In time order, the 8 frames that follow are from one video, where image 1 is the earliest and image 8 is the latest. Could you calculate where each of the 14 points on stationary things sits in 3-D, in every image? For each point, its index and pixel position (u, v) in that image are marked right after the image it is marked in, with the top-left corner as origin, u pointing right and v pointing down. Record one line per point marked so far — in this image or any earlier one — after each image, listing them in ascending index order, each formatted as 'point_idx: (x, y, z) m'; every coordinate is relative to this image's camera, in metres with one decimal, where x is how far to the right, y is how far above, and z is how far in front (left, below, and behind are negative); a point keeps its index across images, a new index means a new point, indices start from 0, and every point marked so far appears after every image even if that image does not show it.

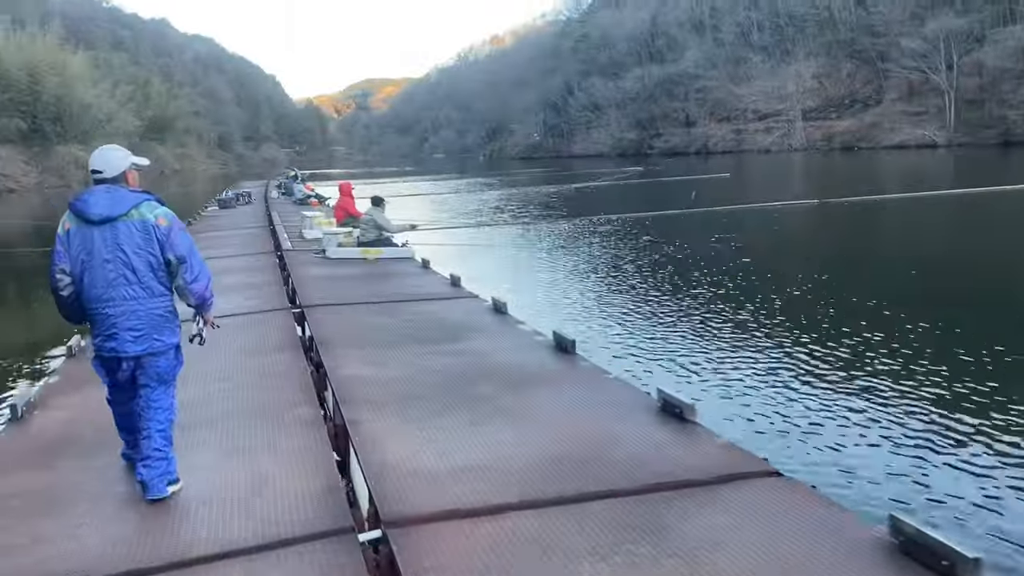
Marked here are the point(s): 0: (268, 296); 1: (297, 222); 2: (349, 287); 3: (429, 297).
0: (-2.2, -0.1, +7.8) m
1: (-3.7, +1.1, +14.9) m
2: (-1.6, 0.0, +8.1) m
3: (-0.7, -0.1, +7.3) m
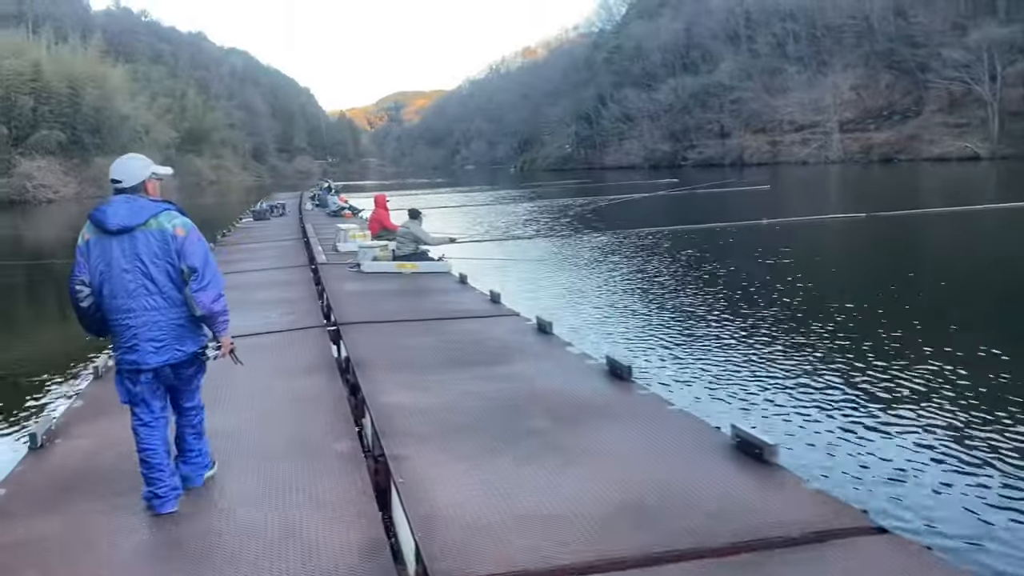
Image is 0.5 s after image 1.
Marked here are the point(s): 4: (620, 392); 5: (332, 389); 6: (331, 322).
0: (-1.9, -0.2, +7.5) m
1: (-3.1, +0.9, +14.7) m
2: (-1.2, -0.1, +7.8) m
3: (-0.4, -0.2, +7.0) m
4: (+0.6, -0.6, +4.5) m
5: (-1.0, -0.6, +4.8) m
6: (-1.4, -0.3, +6.8) m
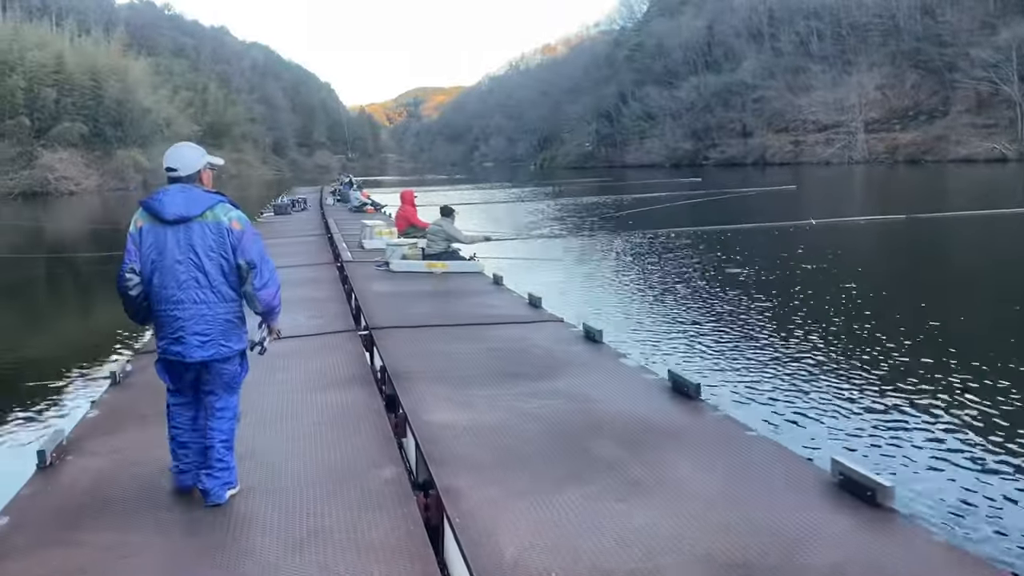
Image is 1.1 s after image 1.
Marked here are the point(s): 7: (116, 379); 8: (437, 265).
0: (-1.5, -0.2, +7.1) m
1: (-2.6, +1.0, +14.3) m
2: (-0.8, -0.1, +7.4) m
3: (-0.1, -0.2, +6.6) m
4: (+0.8, -0.6, +4.1) m
5: (-0.7, -0.6, +4.4) m
6: (-1.1, -0.3, +6.4) m
7: (-2.4, -0.5, +5.1) m
8: (-0.8, +0.3, +9.5) m
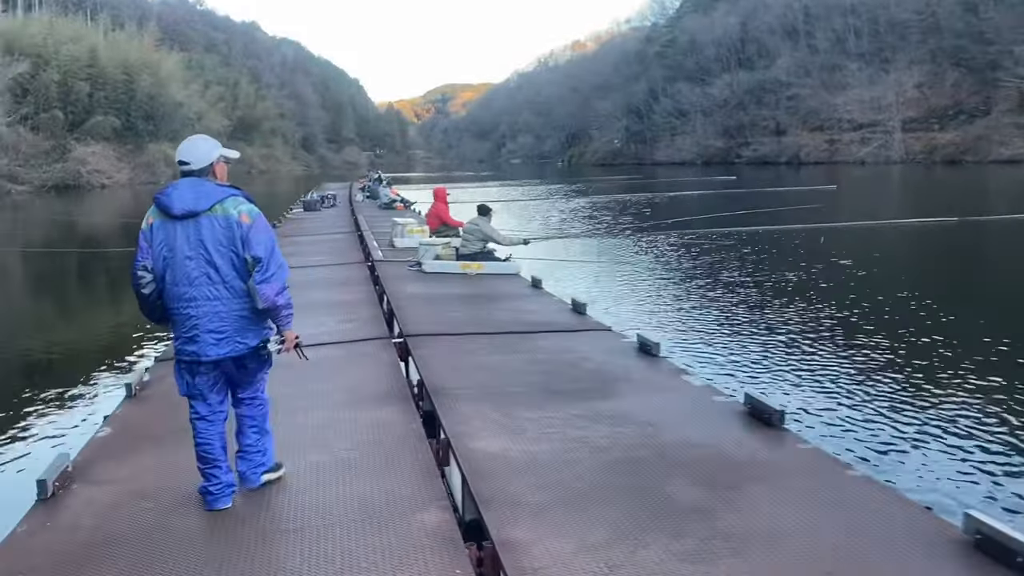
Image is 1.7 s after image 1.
0: (-1.2, -0.2, +6.7) m
1: (-2.0, +1.0, +13.9) m
2: (-0.5, -0.2, +7.0) m
3: (+0.3, -0.3, +6.1) m
4: (+1.1, -0.7, +3.6) m
5: (-0.5, -0.6, +4.0) m
6: (-0.8, -0.3, +6.0) m
7: (-2.1, -0.6, +4.7) m
8: (-0.4, +0.2, +9.1) m
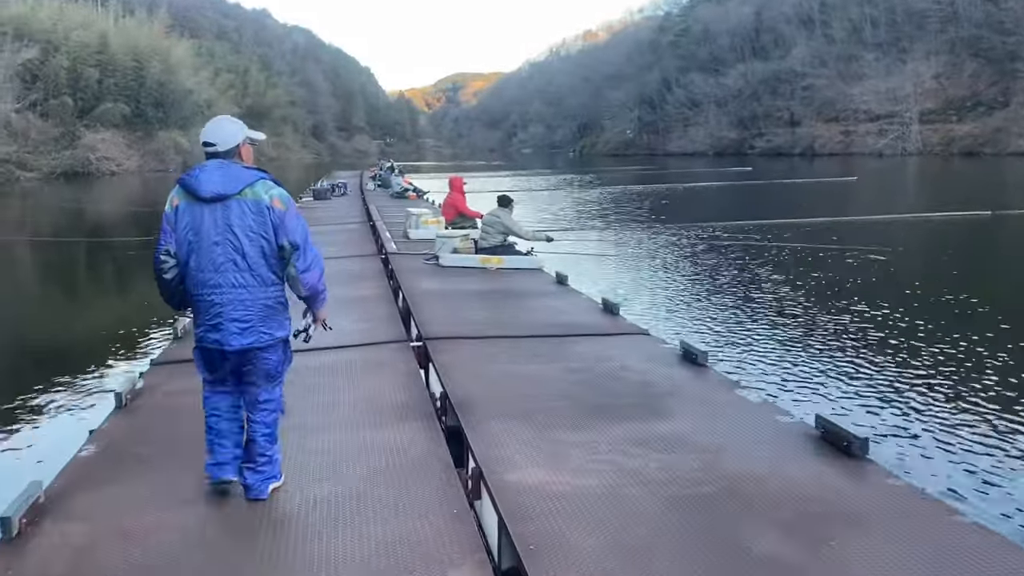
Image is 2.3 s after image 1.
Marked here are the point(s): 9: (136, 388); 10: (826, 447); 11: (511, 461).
0: (-1.0, -0.2, +6.2) m
1: (-1.8, +1.1, +13.4) m
2: (-0.3, -0.2, +6.5) m
3: (+0.4, -0.3, +5.6) m
4: (+1.2, -0.7, +3.1) m
5: (-0.3, -0.7, +3.5) m
6: (-0.6, -0.3, +5.5) m
7: (-1.9, -0.6, +4.2) m
8: (-0.2, +0.3, +8.6) m
9: (-2.0, -0.5, +4.5) m
10: (+1.3, -0.6, +3.4) m
11: (0.0, -0.7, +3.2) m
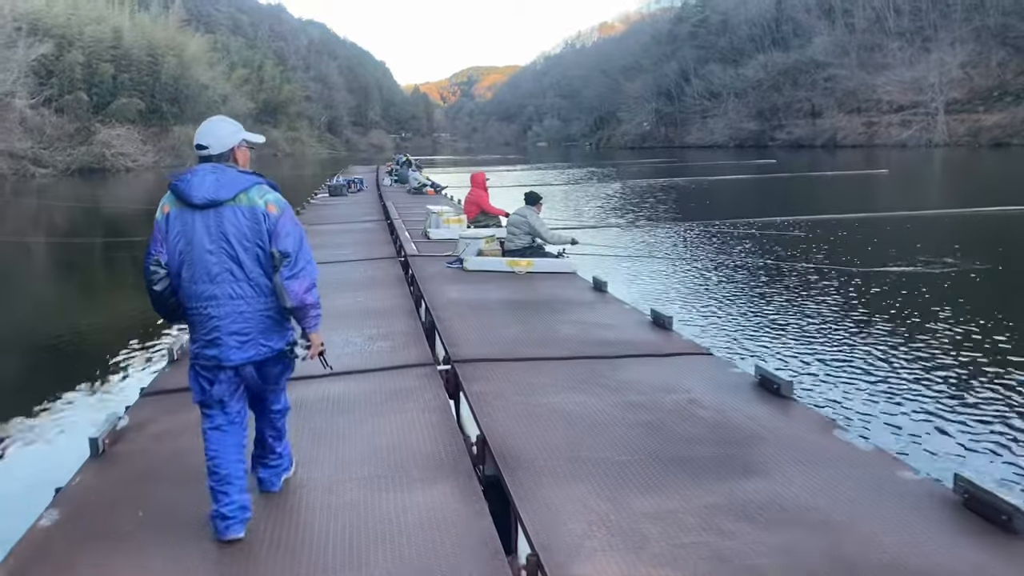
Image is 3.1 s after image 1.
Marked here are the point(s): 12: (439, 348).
0: (-0.8, -0.3, +5.5) m
1: (-1.4, +1.1, +12.7) m
2: (-0.1, -0.2, +5.8) m
3: (+0.7, -0.4, +4.9) m
4: (+1.4, -0.8, +2.4) m
5: (-0.1, -0.7, +2.8) m
6: (-0.4, -0.4, +4.8) m
7: (-1.7, -0.6, +3.6) m
8: (+0.1, +0.2, +7.9) m
9: (-1.8, -0.6, +3.8) m
10: (+1.4, -0.7, +2.7) m
11: (+0.2, -0.8, +2.5) m
12: (-0.5, -0.4, +5.4) m
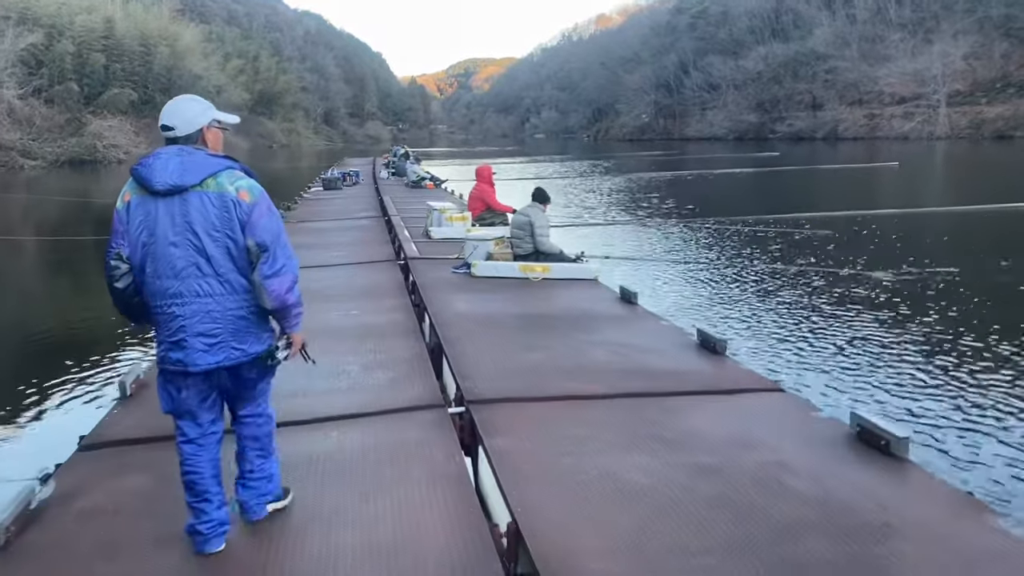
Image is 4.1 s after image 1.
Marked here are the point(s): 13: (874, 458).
0: (-0.6, -0.4, +4.6) m
1: (-1.3, +1.0, +11.8) m
2: (+0.1, -0.3, +4.9) m
3: (+0.8, -0.5, +4.0) m
4: (+1.5, -0.9, +1.5) m
5: (0.0, -0.9, +1.9) m
6: (-0.3, -0.5, +3.9) m
7: (-1.6, -0.8, +2.7) m
8: (+0.2, +0.2, +7.0) m
9: (-1.6, -0.7, +2.9) m
10: (+1.6, -0.8, +1.8) m
11: (+0.3, -0.9, +1.6) m
12: (-0.3, -0.5, +4.5) m
13: (+1.3, -0.6, +3.1) m
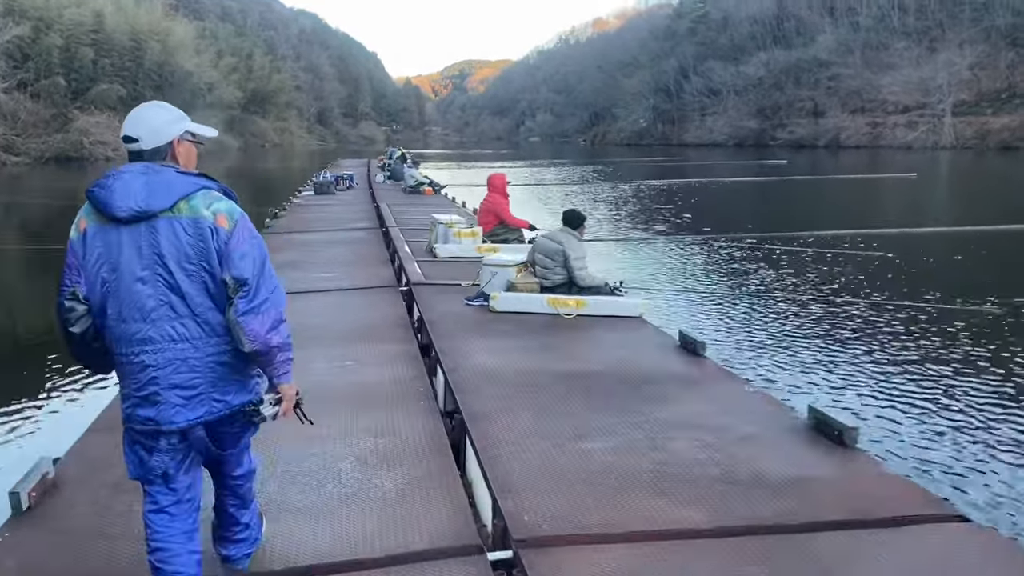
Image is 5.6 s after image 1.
0: (-0.4, -0.6, +3.4) m
1: (-1.1, +0.8, +10.6) m
2: (+0.3, -0.6, +3.7) m
3: (+1.0, -0.7, +2.8) m
4: (+1.8, -1.2, +0.3) m
5: (+0.2, -1.1, +0.7) m
6: (0.0, -0.7, +2.7) m
7: (-1.4, -1.0, +1.4) m
8: (+0.4, -0.1, +5.8) m
9: (-1.4, -0.9, +1.7) m
10: (+1.8, -1.1, +0.6) m
11: (+0.5, -1.1, +0.4) m
12: (-0.1, -0.7, +3.2) m
13: (+1.5, -0.9, +1.9) m
